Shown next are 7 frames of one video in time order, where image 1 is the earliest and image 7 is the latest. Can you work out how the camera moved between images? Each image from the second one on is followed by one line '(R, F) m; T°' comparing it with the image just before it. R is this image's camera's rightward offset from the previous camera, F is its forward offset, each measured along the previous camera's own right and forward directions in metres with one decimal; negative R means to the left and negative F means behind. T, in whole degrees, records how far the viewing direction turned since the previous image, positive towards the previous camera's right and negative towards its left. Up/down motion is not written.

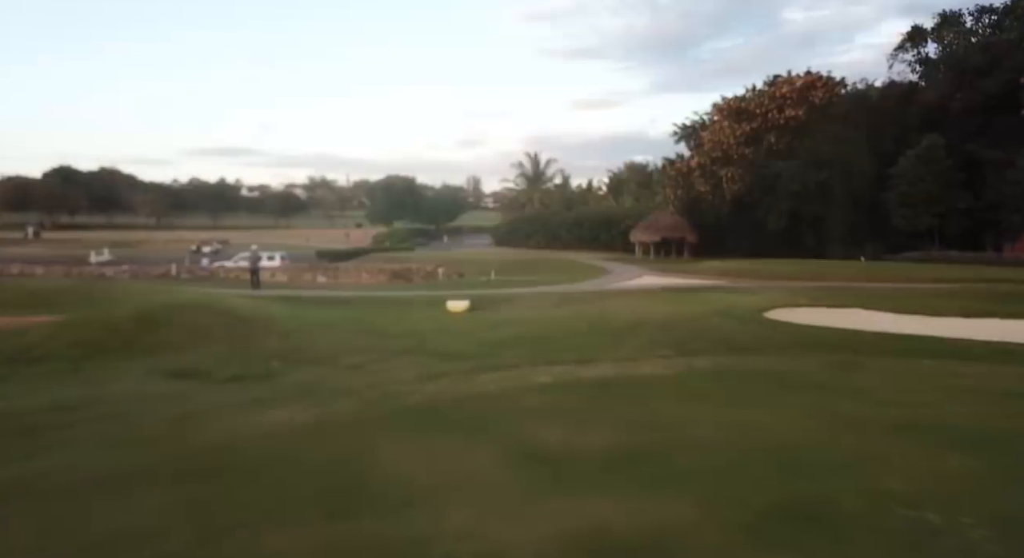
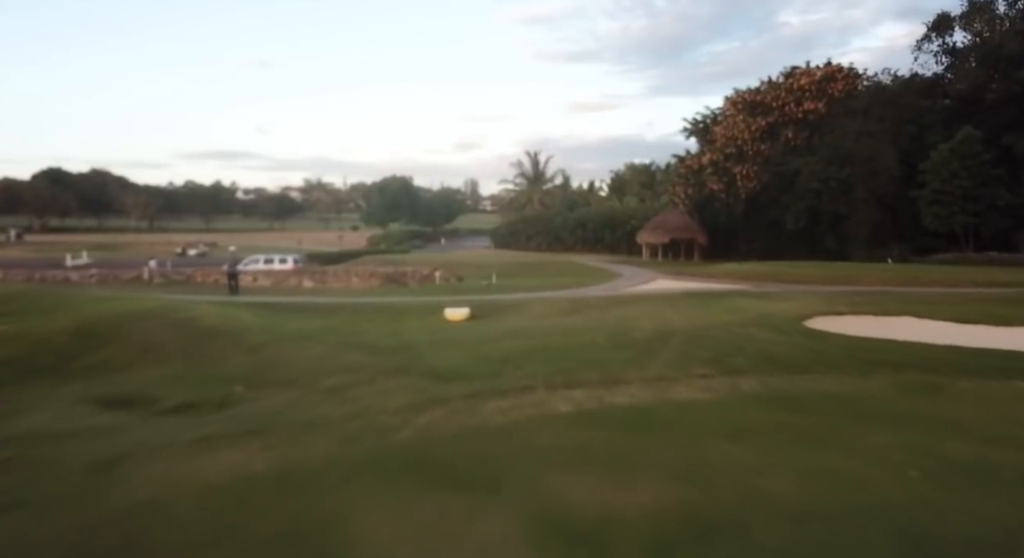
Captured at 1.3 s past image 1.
(-0.3, +2.5) m; 0°
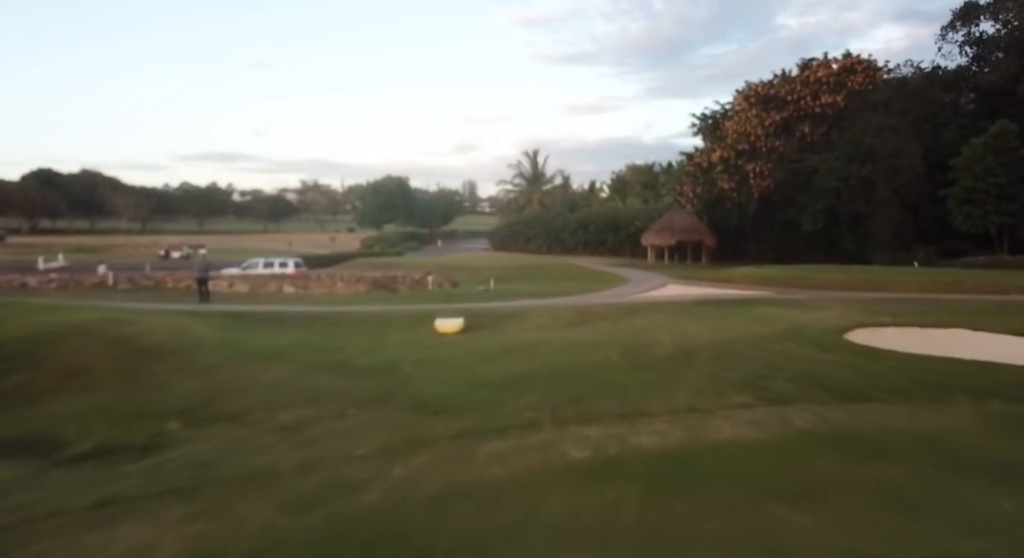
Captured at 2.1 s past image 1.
(0.0, +2.4) m; 0°
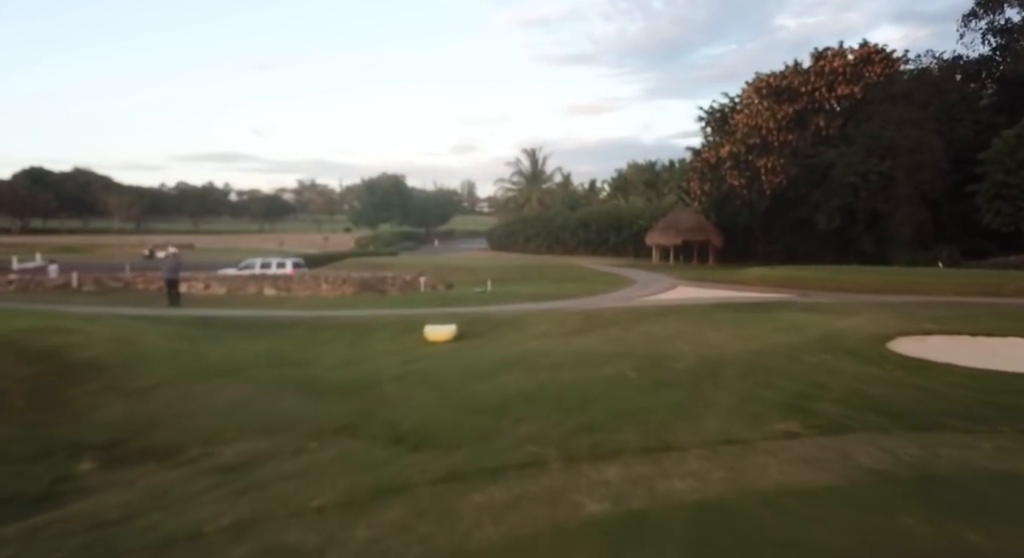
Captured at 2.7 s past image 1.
(0.0, +2.0) m; 0°
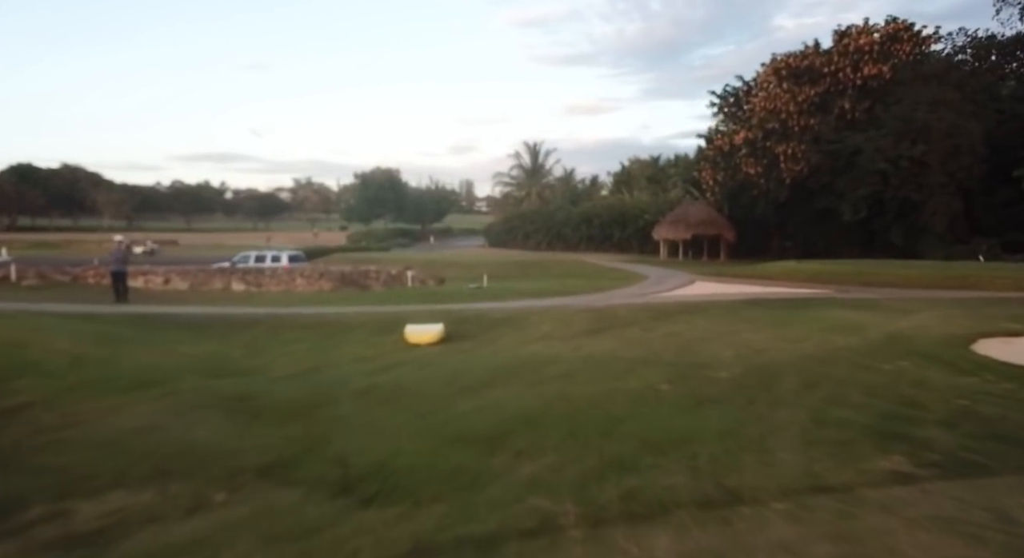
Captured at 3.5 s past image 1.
(0.0, +2.8) m; 0°
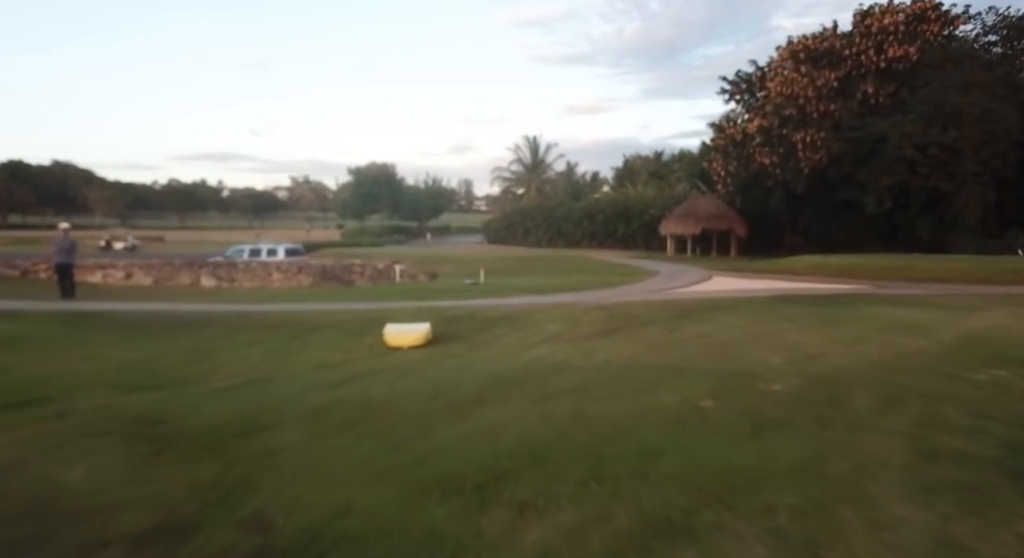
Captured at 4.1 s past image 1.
(0.0, +2.2) m; 0°
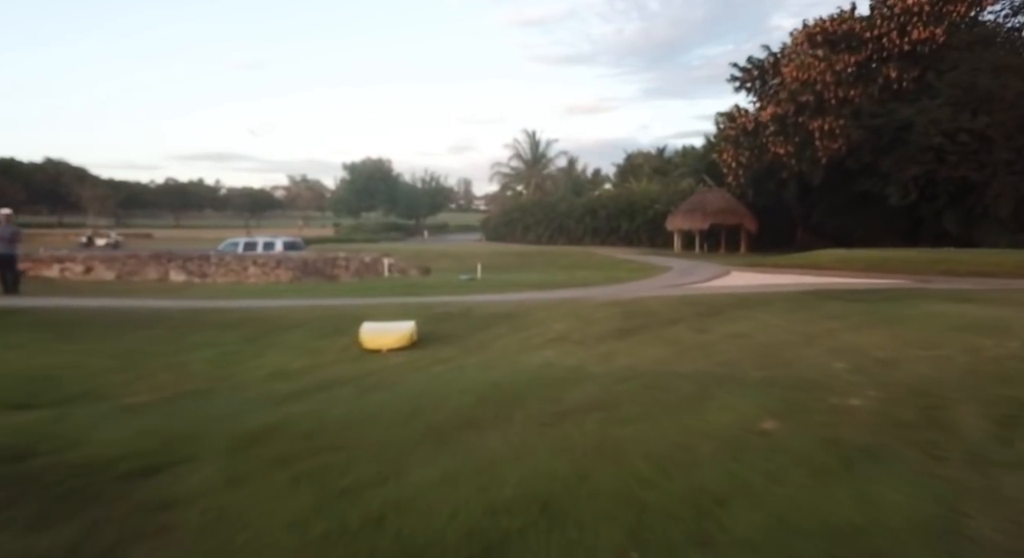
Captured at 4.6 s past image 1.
(0.0, +1.9) m; 0°
